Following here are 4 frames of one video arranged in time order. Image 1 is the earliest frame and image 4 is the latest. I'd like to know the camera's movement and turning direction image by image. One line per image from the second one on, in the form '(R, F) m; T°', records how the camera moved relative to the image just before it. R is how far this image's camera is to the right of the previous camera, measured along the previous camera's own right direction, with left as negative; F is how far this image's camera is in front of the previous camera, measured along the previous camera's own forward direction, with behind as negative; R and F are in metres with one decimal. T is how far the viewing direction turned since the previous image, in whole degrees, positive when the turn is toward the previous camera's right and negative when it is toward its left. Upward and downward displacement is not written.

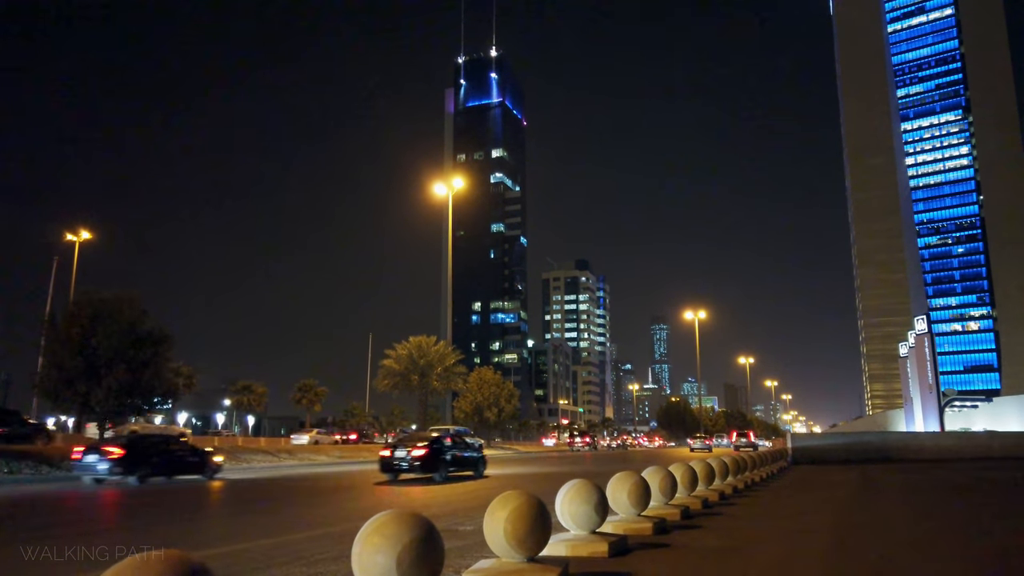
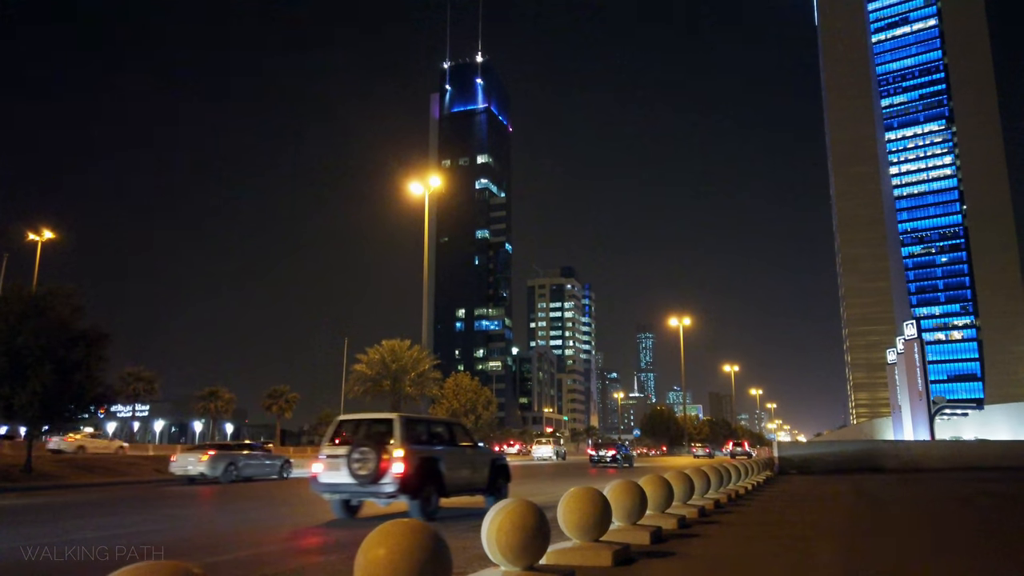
(+0.4, +1.2) m; +1°
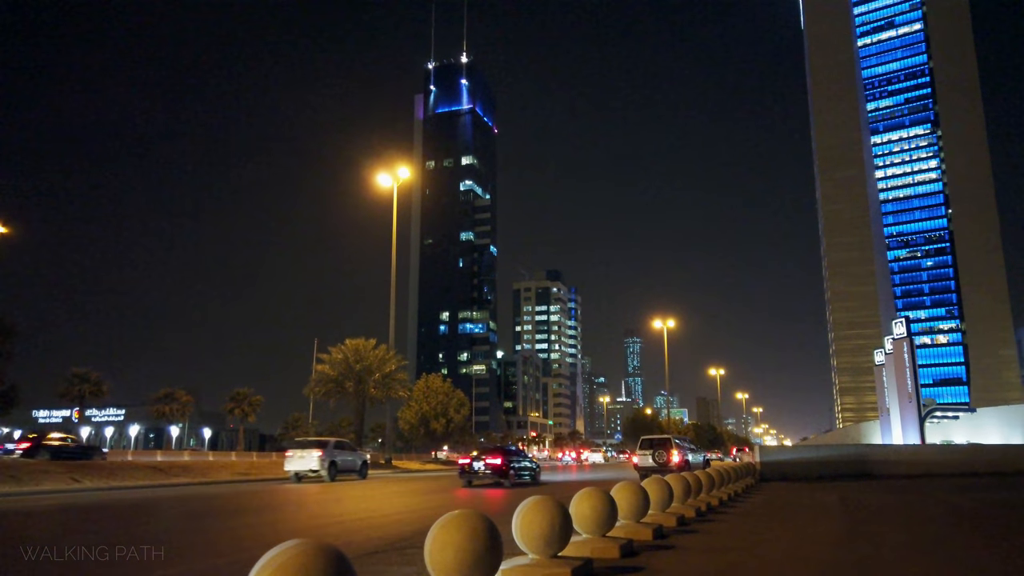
(+0.7, +1.6) m; +1°
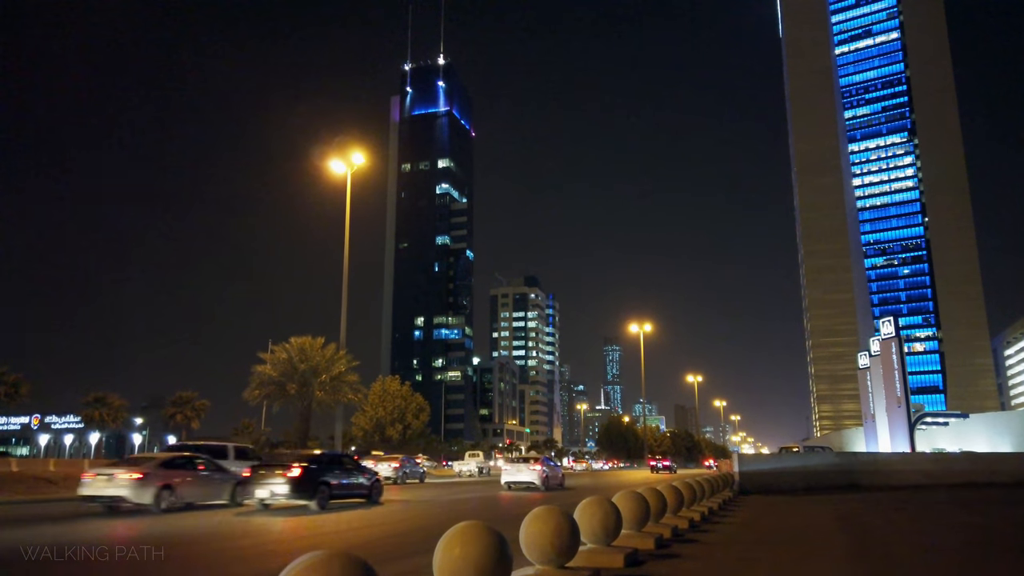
(+0.7, +2.3) m; +1°
